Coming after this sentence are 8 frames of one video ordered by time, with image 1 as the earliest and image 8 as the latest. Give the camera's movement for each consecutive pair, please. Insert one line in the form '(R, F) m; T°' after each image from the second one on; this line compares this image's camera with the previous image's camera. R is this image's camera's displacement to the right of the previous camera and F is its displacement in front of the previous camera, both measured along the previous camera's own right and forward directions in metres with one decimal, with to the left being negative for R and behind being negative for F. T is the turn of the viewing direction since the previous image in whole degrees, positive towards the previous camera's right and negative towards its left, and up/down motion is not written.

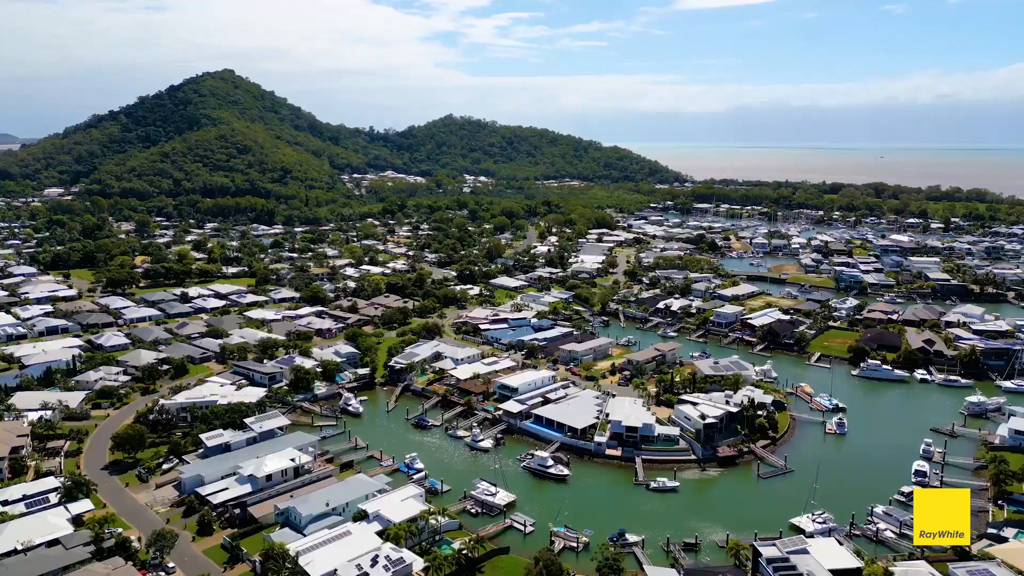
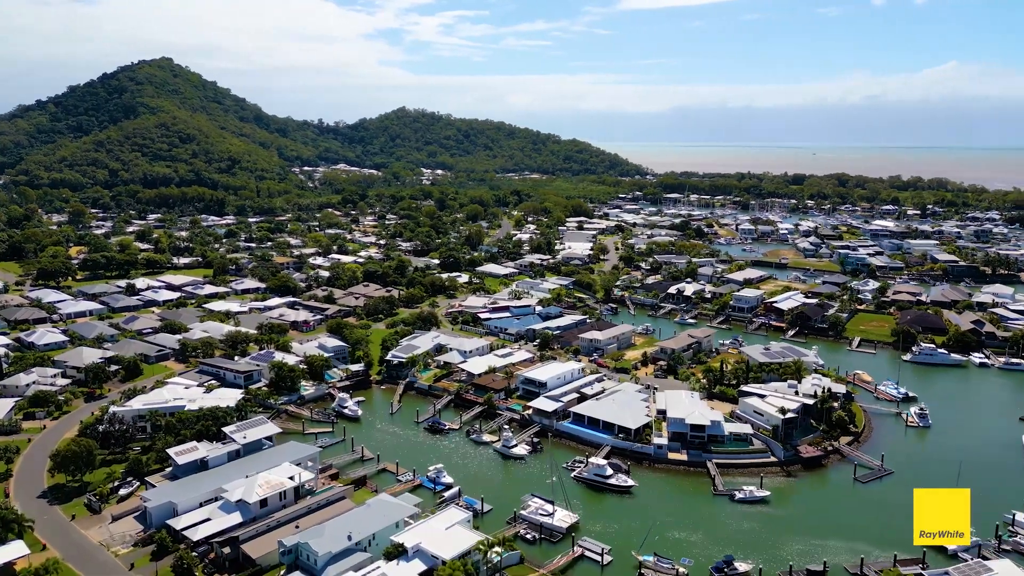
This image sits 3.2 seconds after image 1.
(-2.7, +4.7) m; +4°
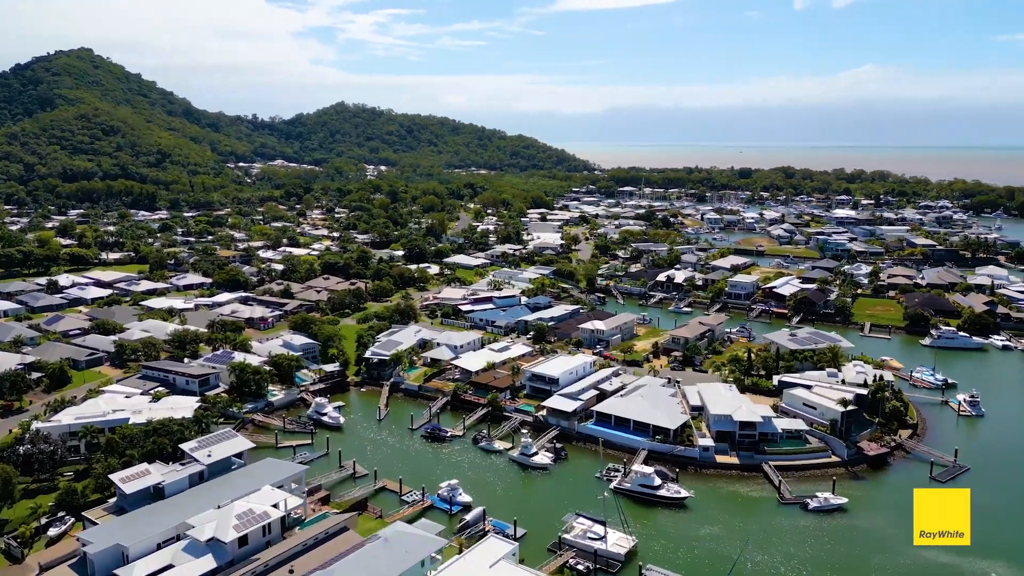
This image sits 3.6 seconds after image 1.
(-2.0, +3.5) m; +5°
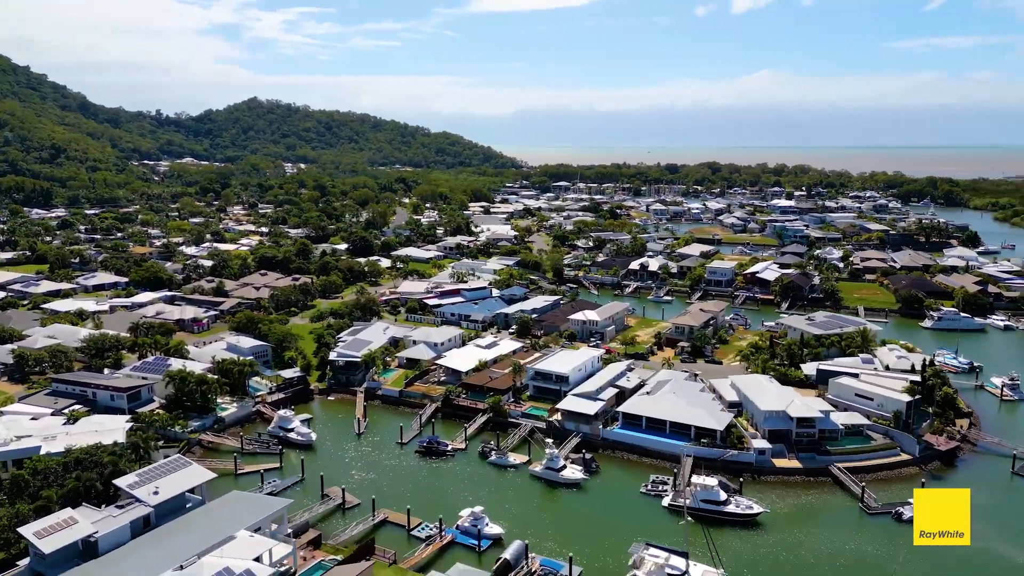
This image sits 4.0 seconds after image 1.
(-2.1, +3.4) m; +6°
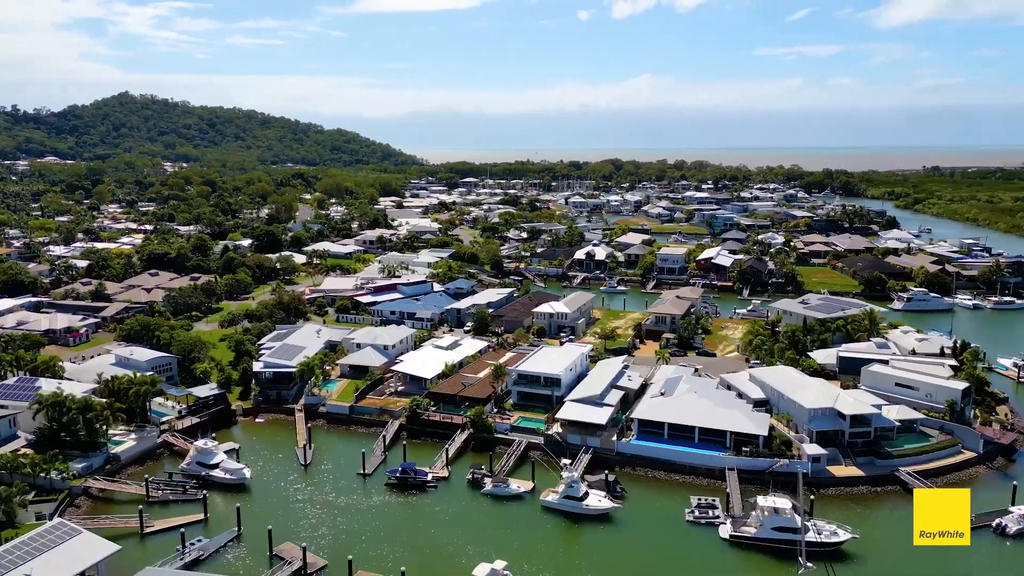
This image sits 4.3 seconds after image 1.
(-1.8, +3.6) m; +8°
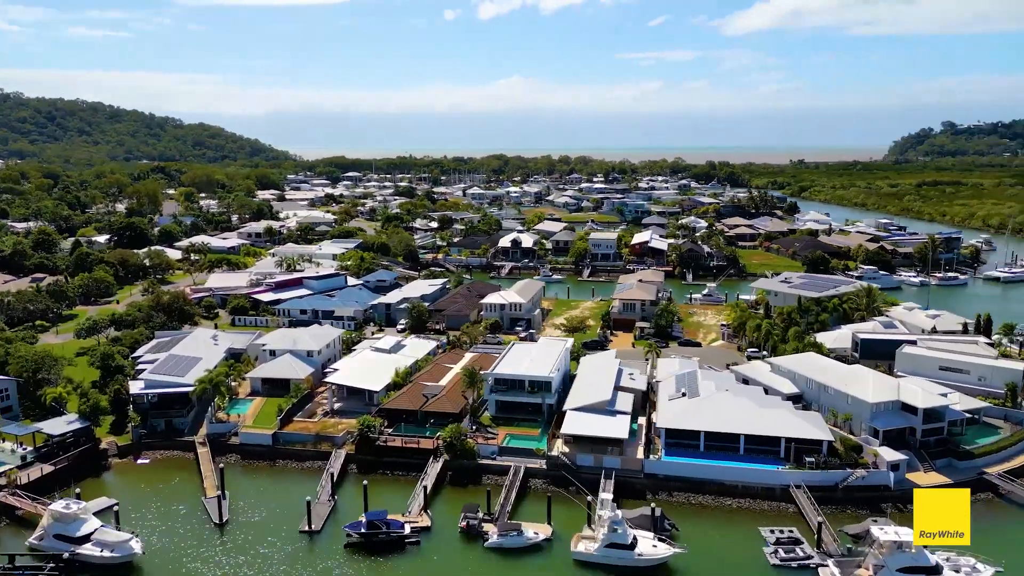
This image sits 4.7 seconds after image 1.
(-1.6, +3.6) m; +10°
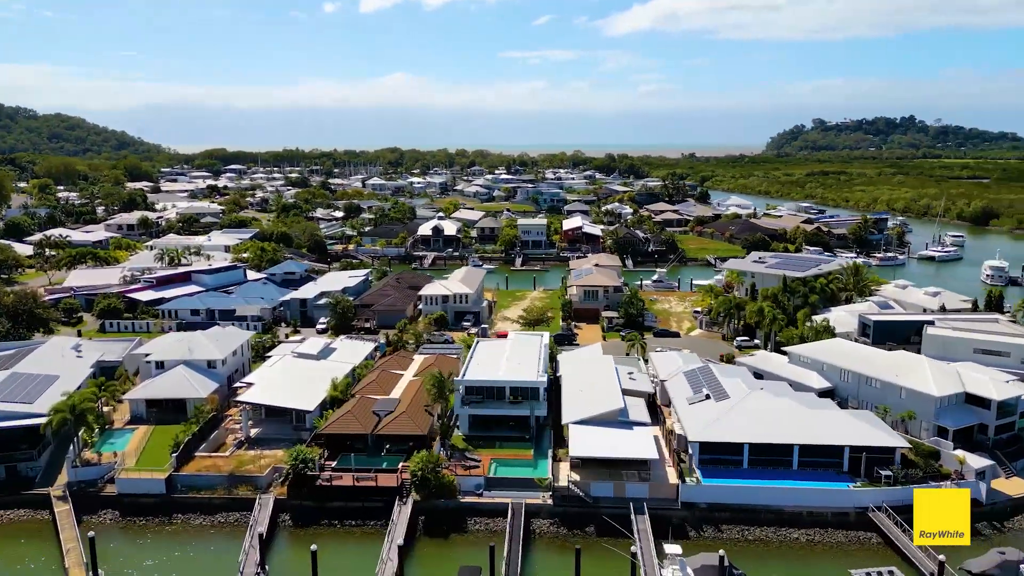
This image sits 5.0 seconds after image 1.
(-1.1, +2.9) m; +8°
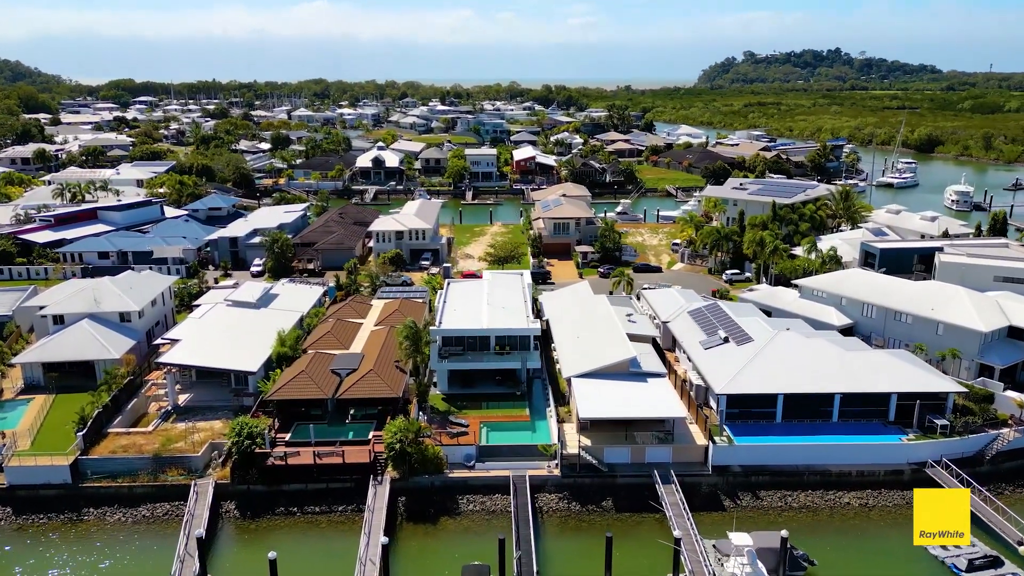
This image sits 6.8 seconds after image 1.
(-0.6, +1.7) m; +5°
